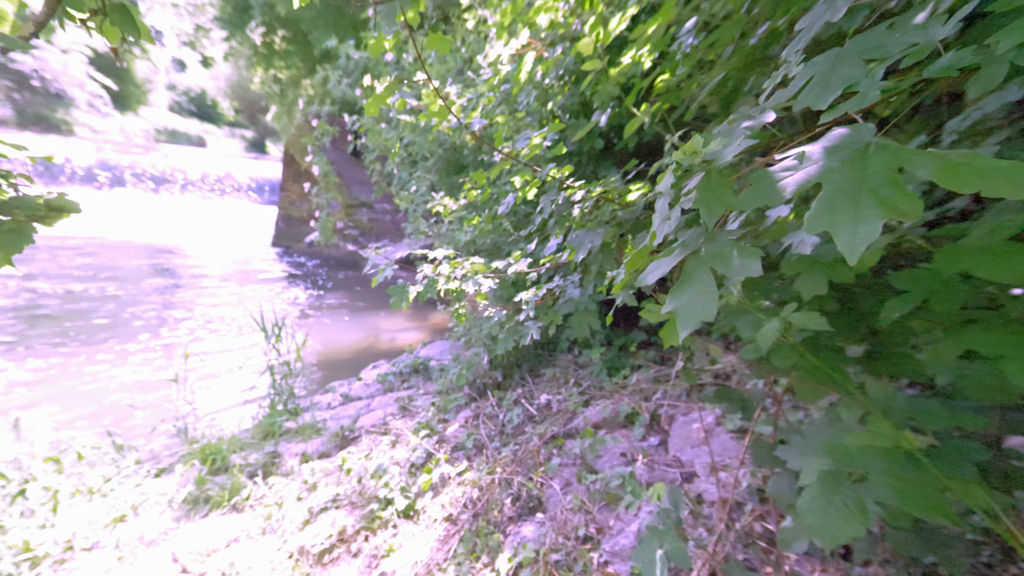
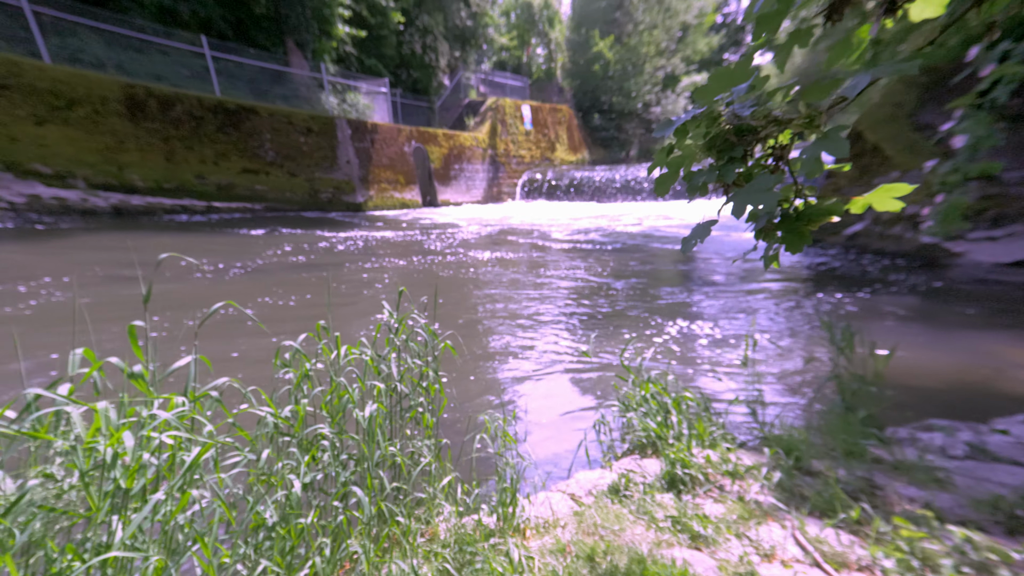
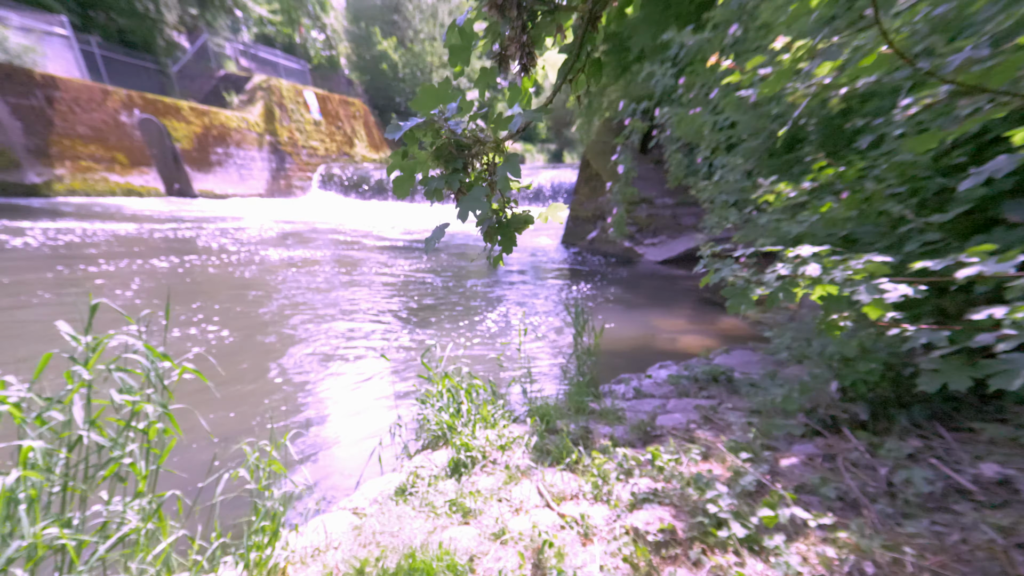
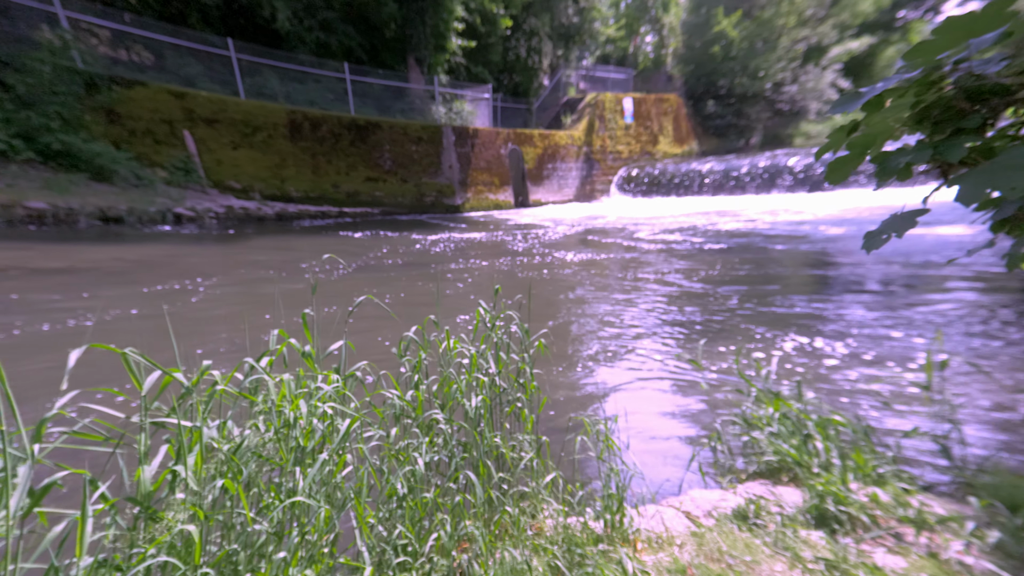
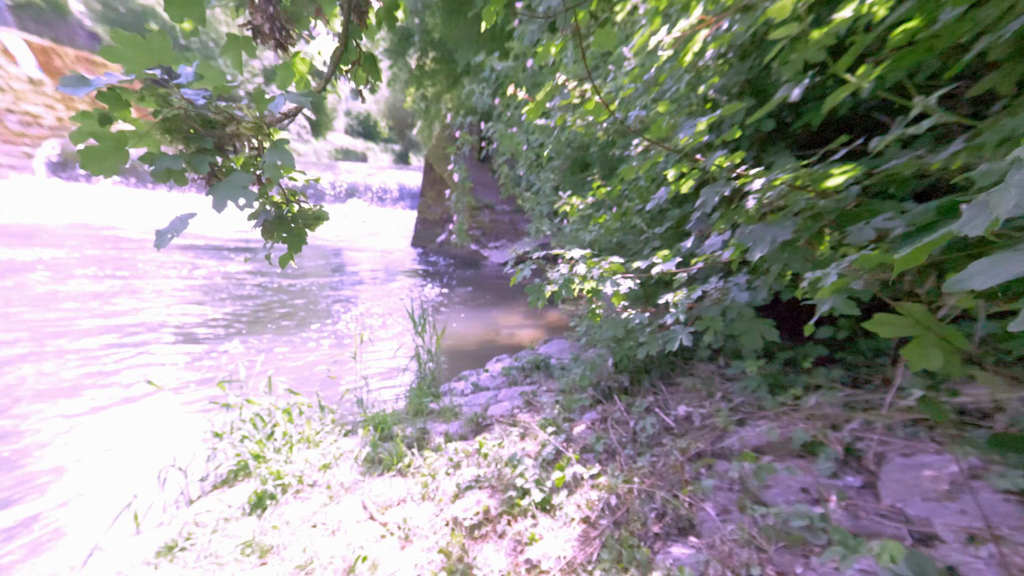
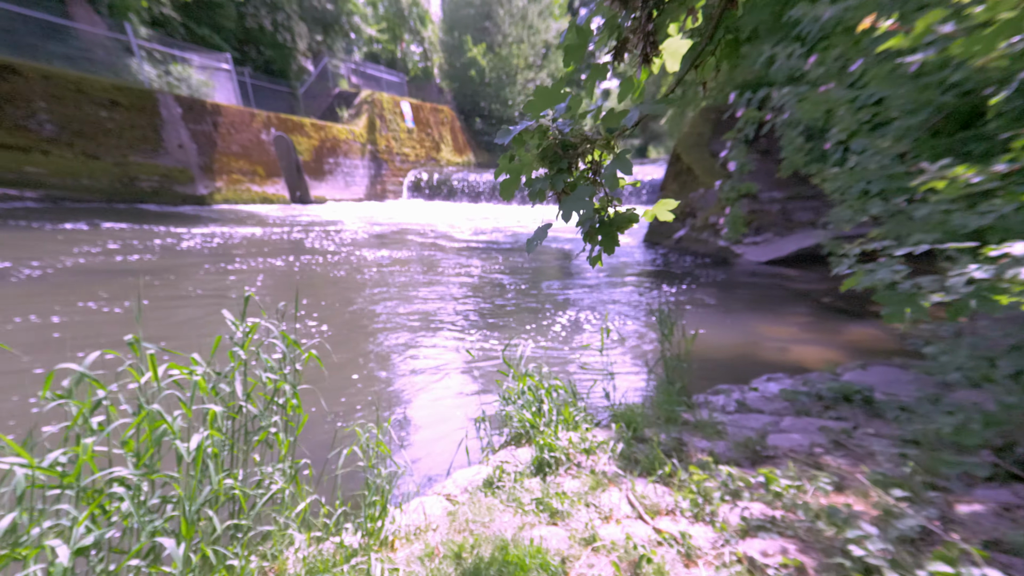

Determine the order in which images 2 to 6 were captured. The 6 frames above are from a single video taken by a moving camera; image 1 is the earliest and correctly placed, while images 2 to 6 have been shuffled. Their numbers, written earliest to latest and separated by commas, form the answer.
5, 3, 6, 2, 4
